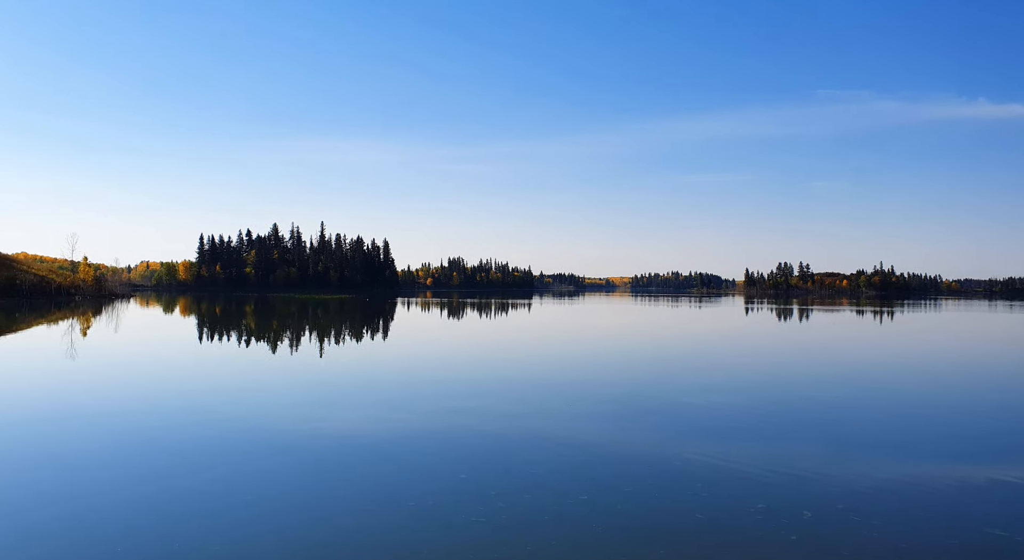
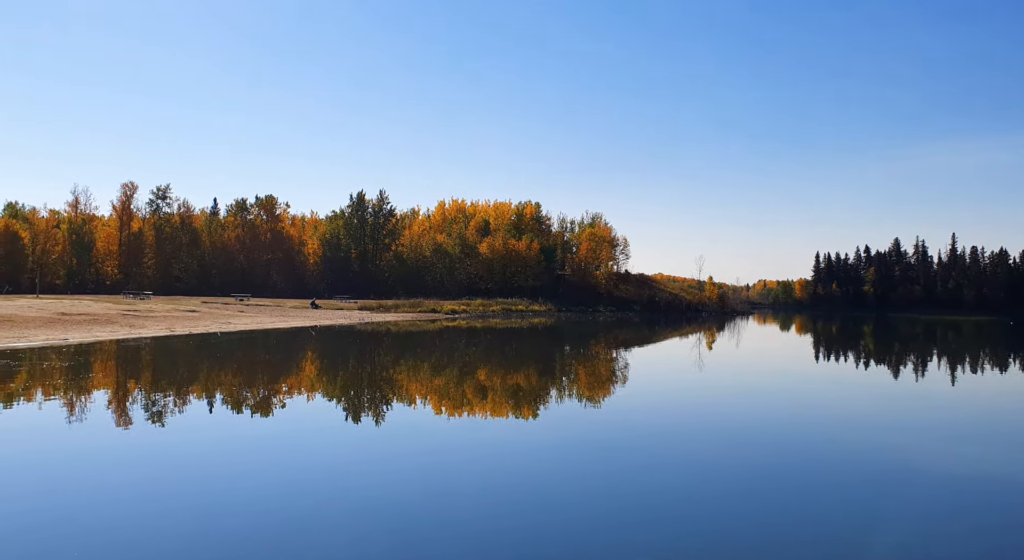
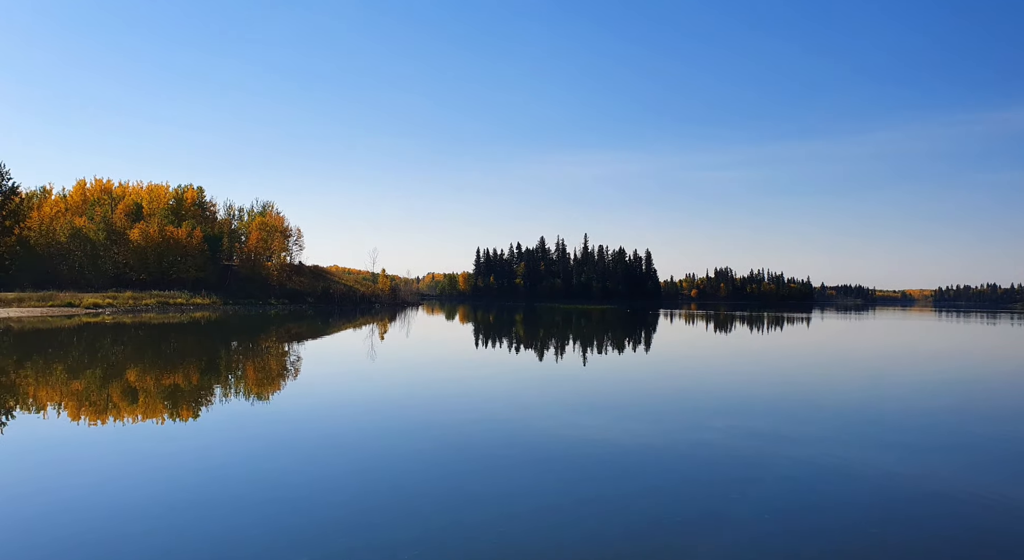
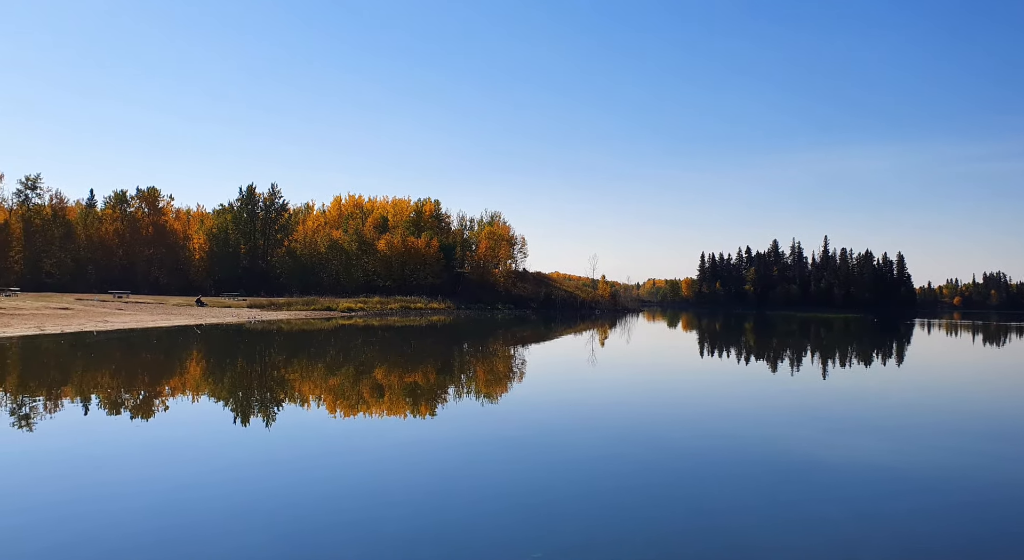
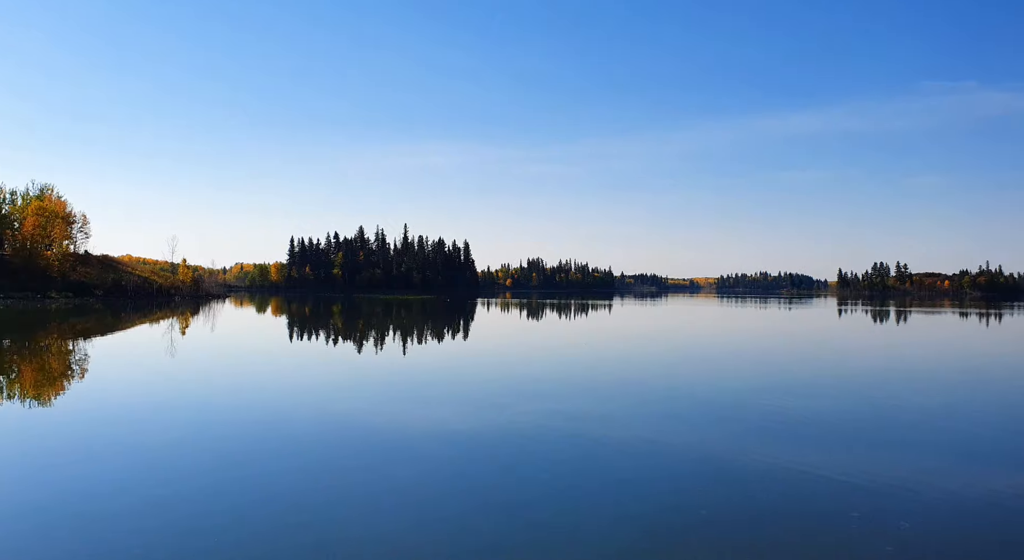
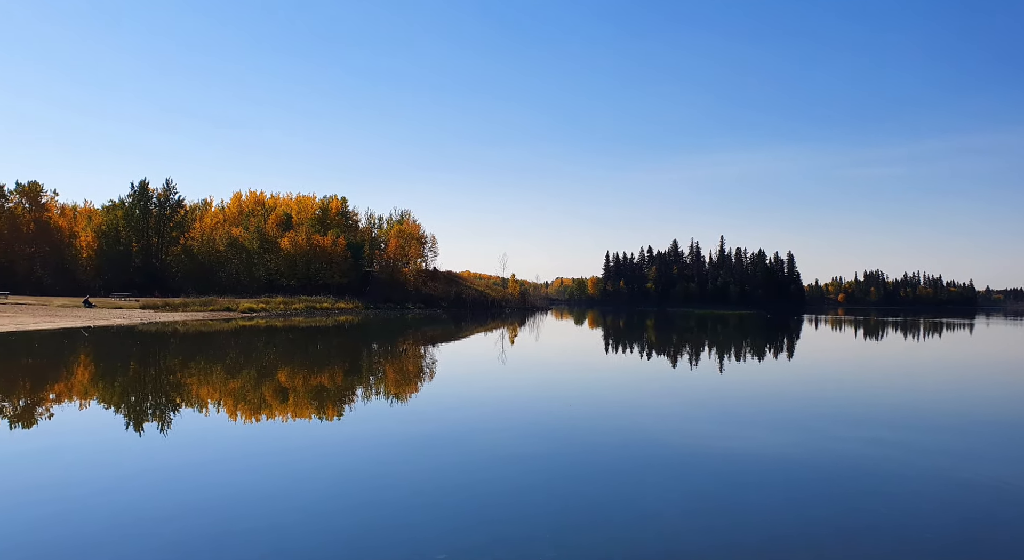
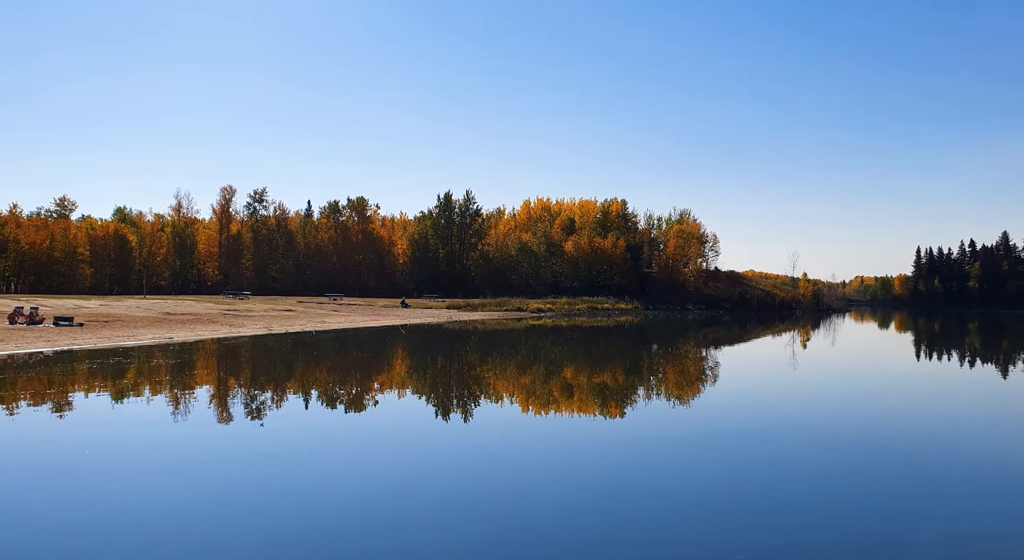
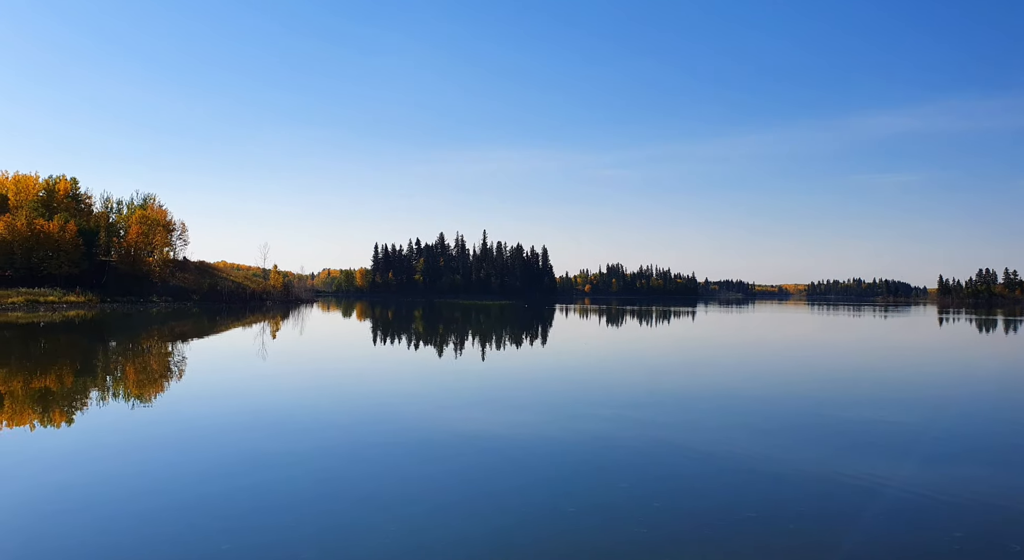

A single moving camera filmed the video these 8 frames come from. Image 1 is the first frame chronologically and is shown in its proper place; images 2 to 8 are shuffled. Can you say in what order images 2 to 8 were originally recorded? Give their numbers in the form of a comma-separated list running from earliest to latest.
5, 8, 3, 6, 4, 2, 7
